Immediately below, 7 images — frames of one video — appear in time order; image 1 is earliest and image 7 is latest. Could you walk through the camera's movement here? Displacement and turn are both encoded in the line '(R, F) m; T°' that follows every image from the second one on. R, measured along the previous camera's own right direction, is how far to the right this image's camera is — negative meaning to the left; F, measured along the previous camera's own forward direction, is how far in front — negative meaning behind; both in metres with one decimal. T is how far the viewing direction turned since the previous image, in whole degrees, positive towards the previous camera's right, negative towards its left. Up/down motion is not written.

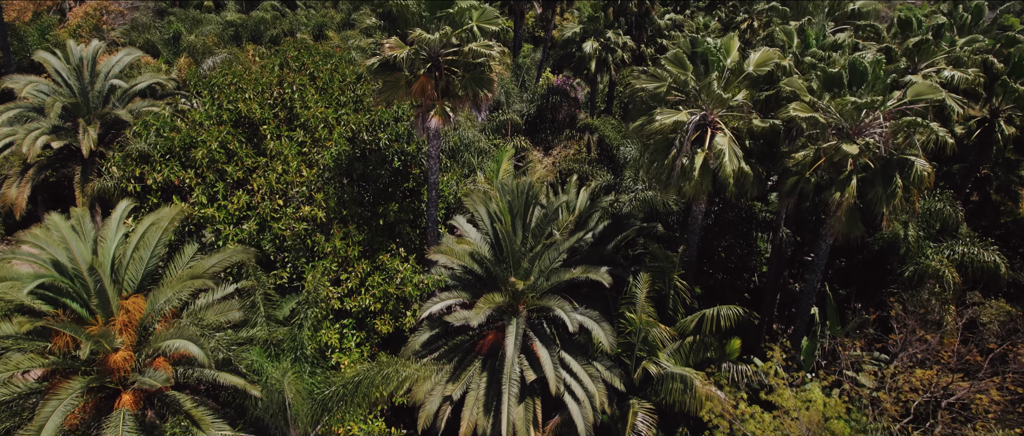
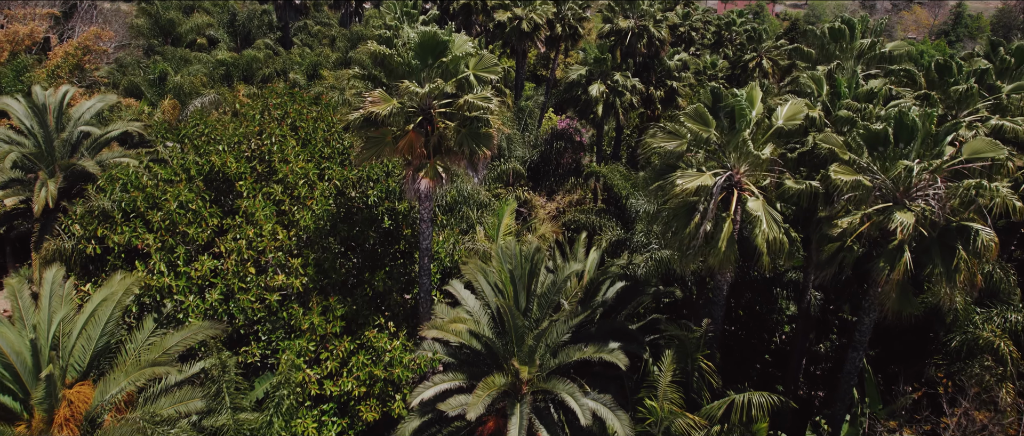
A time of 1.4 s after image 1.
(0.0, +1.3) m; 0°
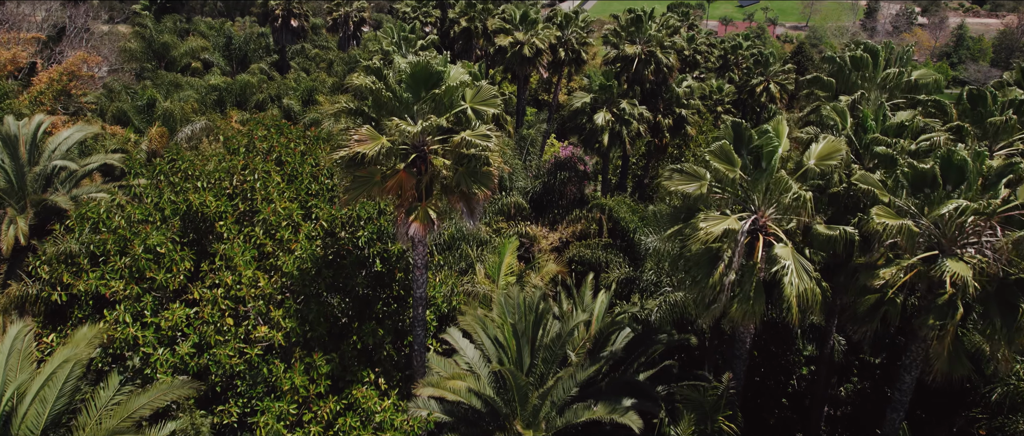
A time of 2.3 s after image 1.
(0.0, +0.9) m; 0°
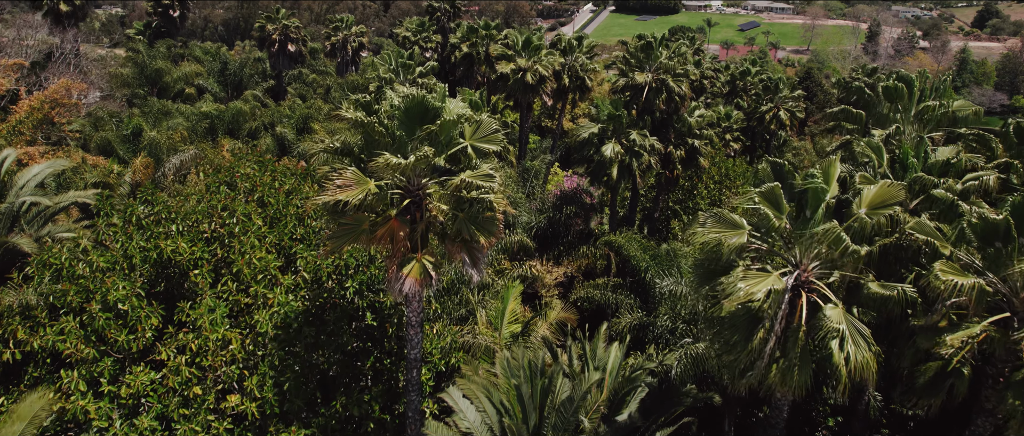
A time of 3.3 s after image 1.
(-0.1, +1.0) m; 0°
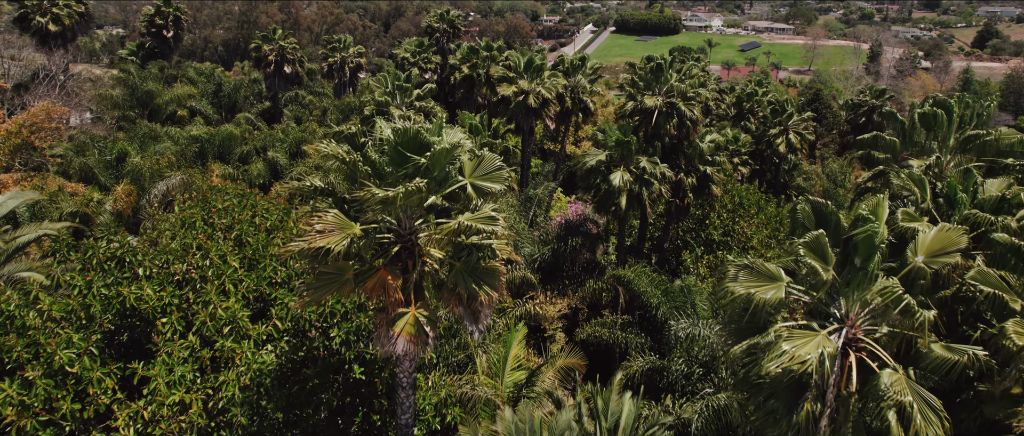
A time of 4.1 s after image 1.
(0.0, +1.0) m; 0°
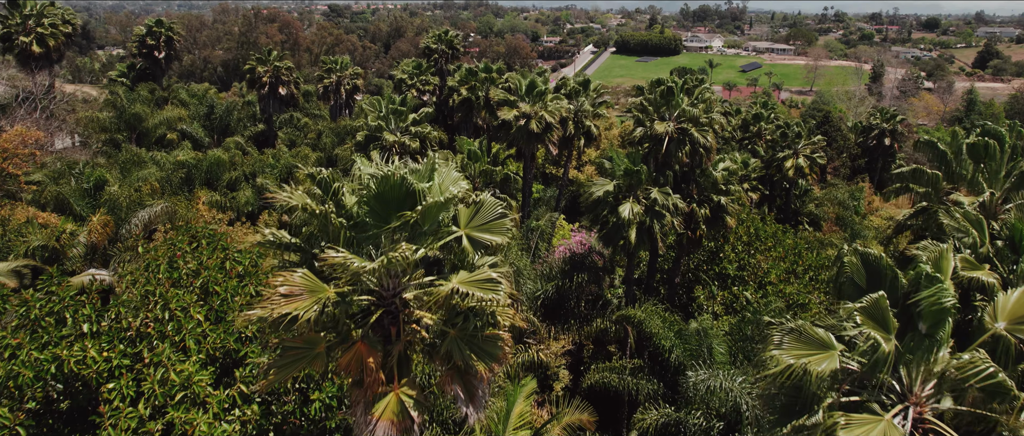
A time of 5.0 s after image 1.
(0.0, +1.1) m; 0°
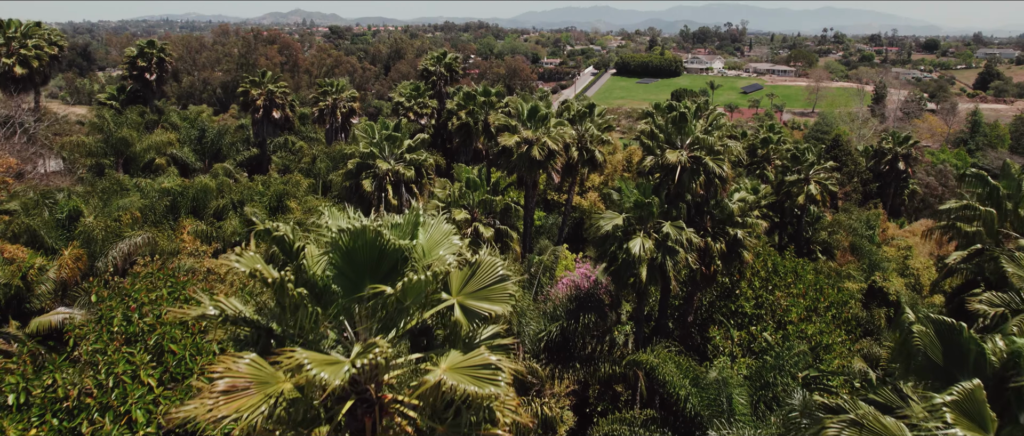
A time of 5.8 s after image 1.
(0.0, +1.1) m; 0°
